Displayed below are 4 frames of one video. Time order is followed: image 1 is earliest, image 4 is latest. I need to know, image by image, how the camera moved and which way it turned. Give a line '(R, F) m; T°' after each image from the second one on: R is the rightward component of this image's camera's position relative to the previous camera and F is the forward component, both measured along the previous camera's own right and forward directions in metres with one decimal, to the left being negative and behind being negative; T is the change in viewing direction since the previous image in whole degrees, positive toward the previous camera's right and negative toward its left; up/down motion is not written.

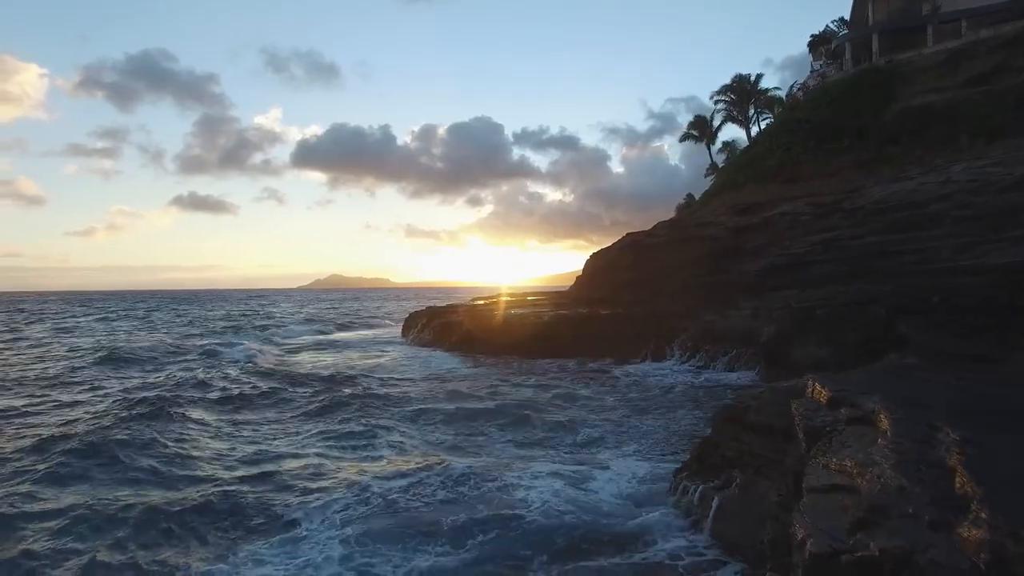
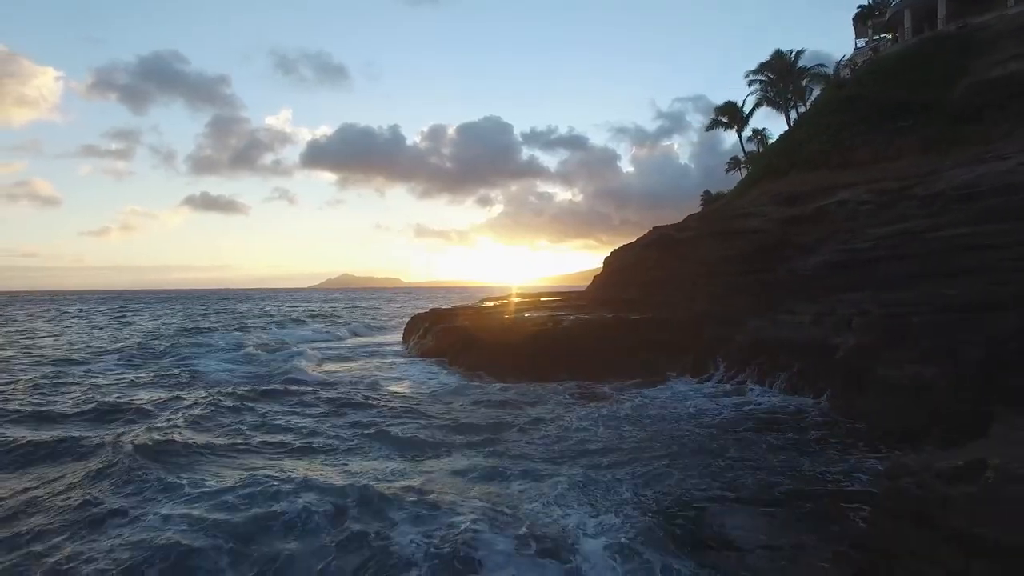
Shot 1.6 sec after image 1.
(-0.1, +2.9) m; -1°
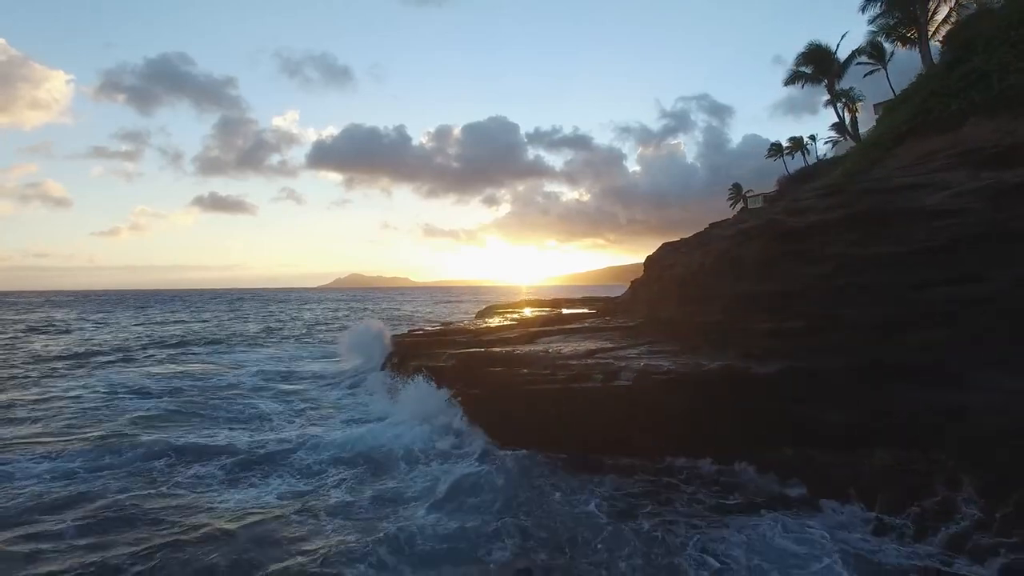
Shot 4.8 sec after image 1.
(-0.2, +8.3) m; -1°
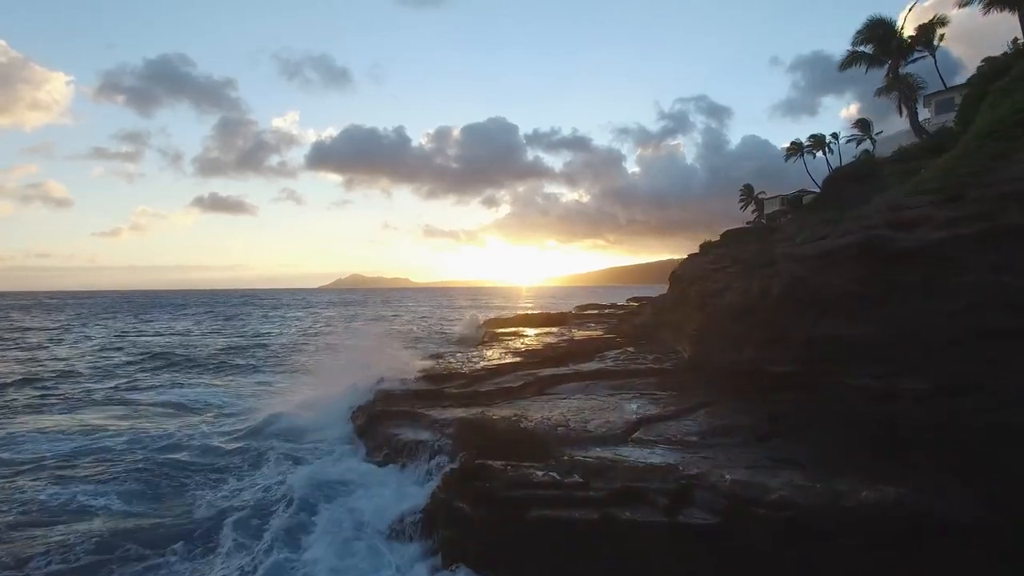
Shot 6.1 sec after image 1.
(-0.1, +4.0) m; 0°
